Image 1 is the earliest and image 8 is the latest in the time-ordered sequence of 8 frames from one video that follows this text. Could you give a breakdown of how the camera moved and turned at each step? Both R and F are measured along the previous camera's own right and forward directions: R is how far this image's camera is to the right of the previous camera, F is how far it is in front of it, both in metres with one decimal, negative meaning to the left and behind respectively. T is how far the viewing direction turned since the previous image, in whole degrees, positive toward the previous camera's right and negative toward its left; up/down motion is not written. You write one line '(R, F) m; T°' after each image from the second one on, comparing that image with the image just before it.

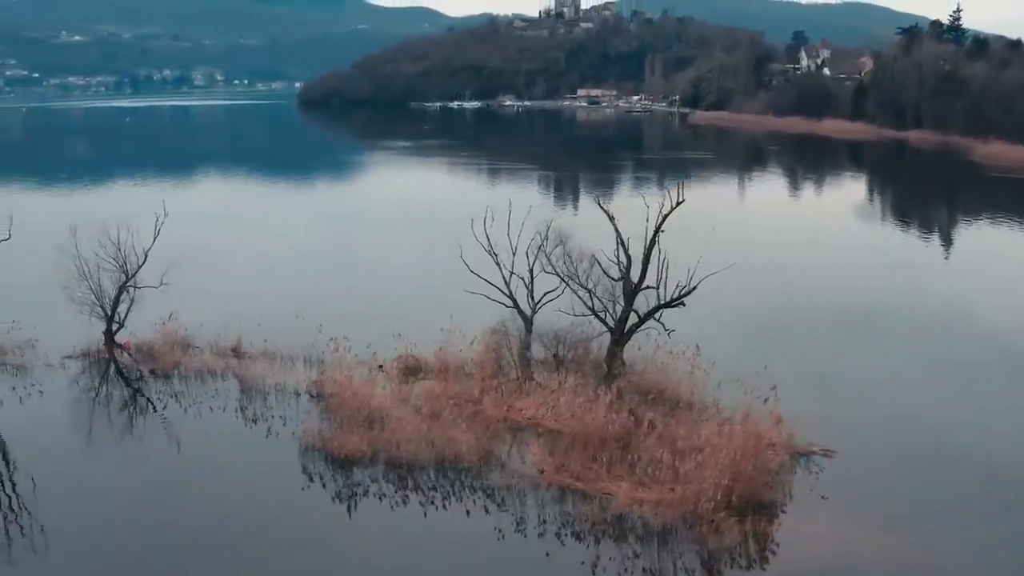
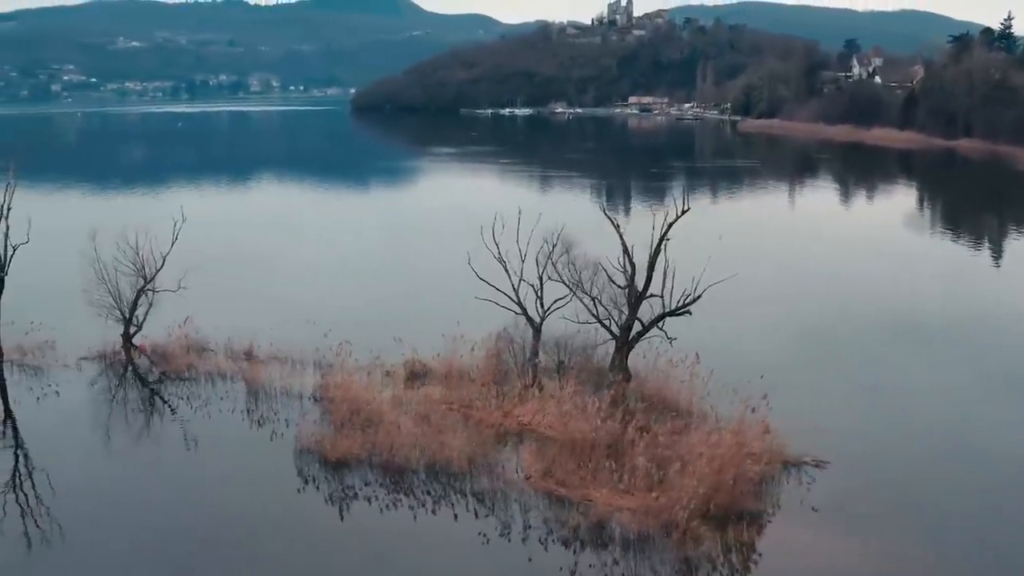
(+0.4, 0.0) m; -3°
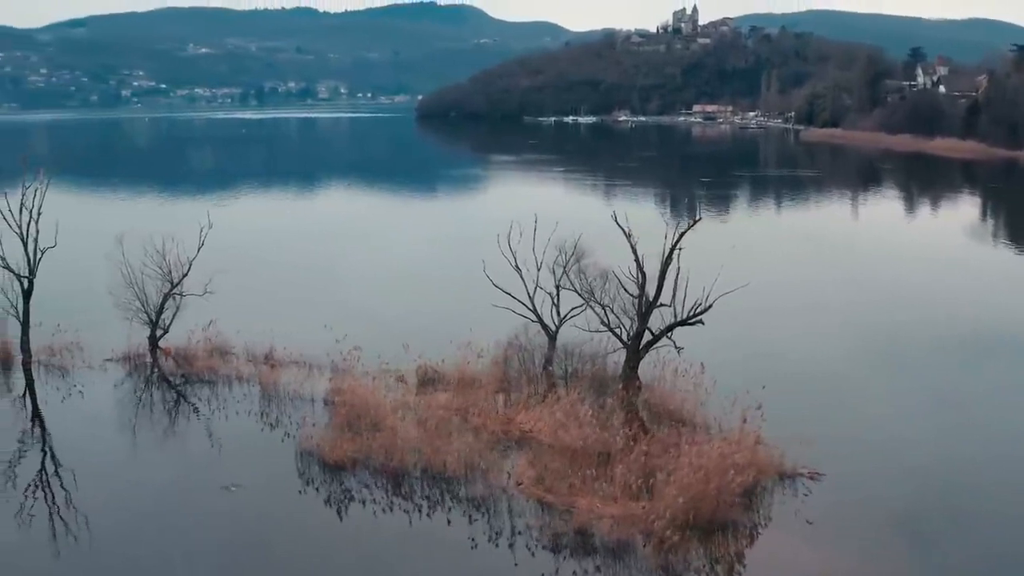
(+0.4, -0.1) m; -3°
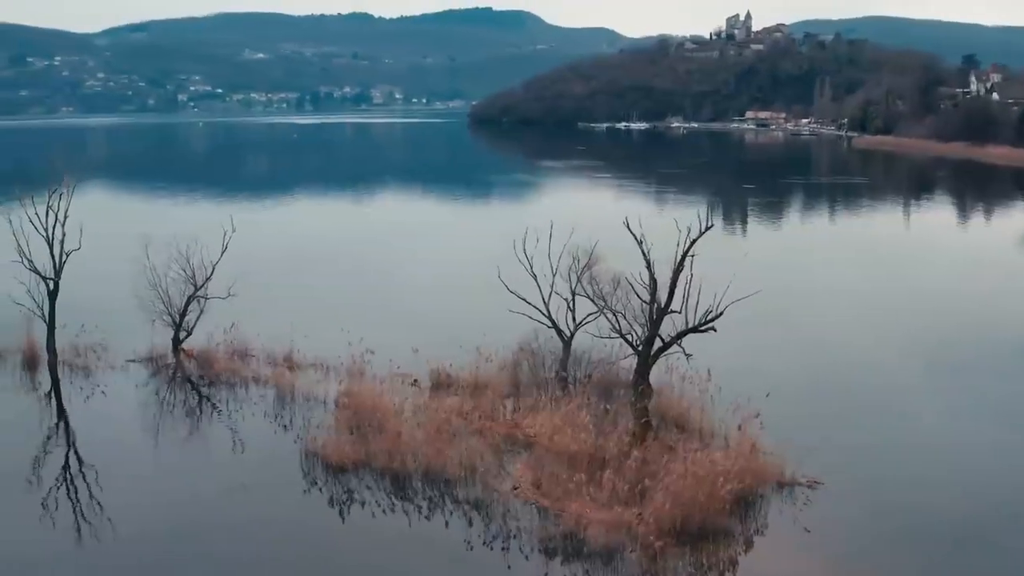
(+0.3, 0.0) m; -2°
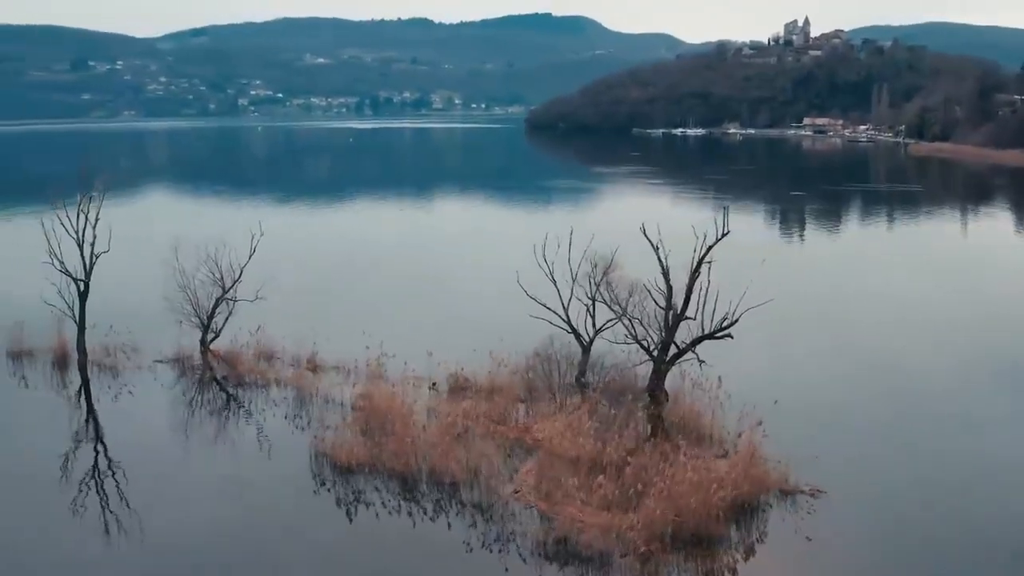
(+0.3, -0.1) m; -3°
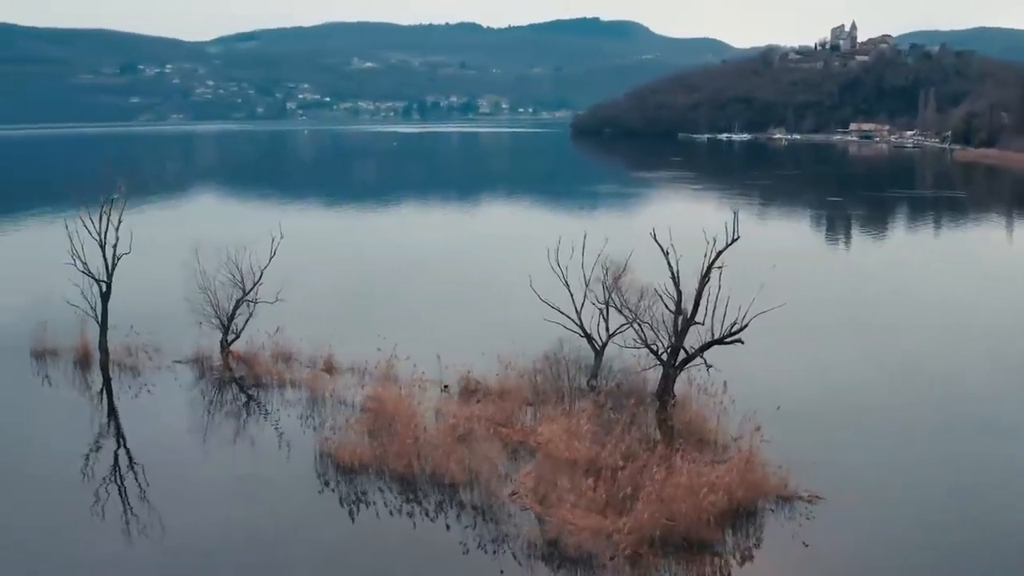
(+0.3, 0.0) m; -2°
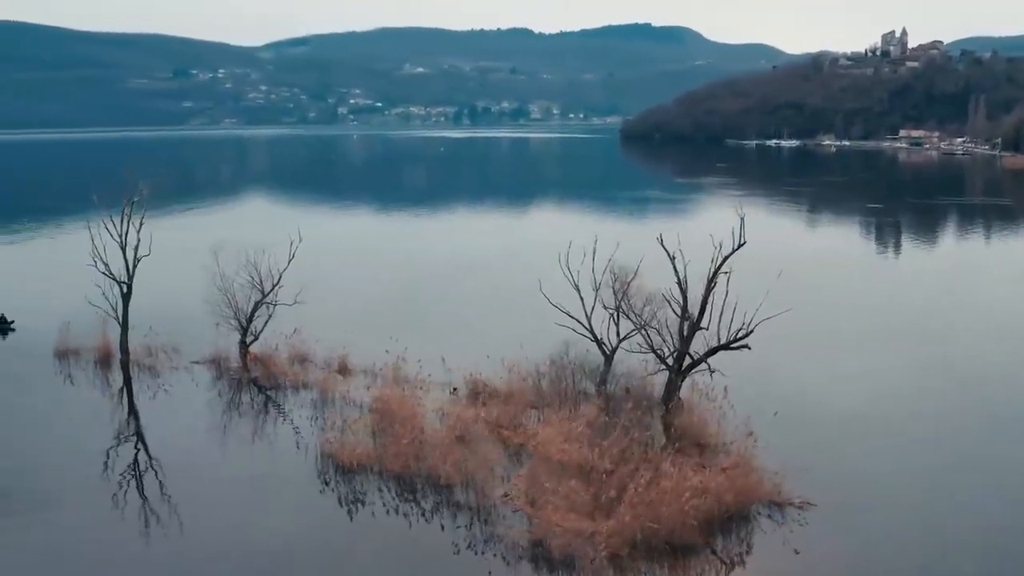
(+0.3, -0.1) m; -2°
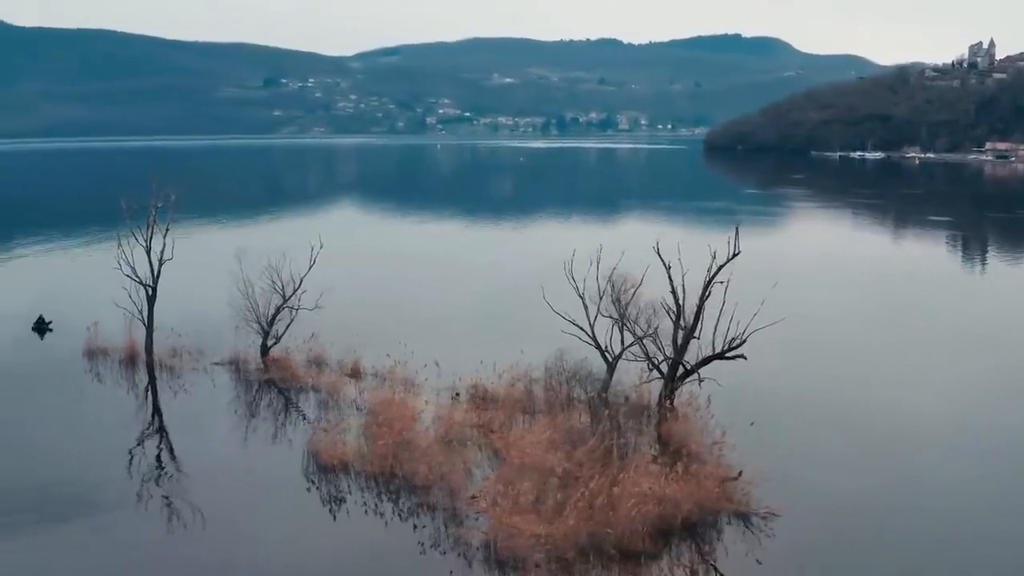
(+0.7, -0.1) m; -4°
